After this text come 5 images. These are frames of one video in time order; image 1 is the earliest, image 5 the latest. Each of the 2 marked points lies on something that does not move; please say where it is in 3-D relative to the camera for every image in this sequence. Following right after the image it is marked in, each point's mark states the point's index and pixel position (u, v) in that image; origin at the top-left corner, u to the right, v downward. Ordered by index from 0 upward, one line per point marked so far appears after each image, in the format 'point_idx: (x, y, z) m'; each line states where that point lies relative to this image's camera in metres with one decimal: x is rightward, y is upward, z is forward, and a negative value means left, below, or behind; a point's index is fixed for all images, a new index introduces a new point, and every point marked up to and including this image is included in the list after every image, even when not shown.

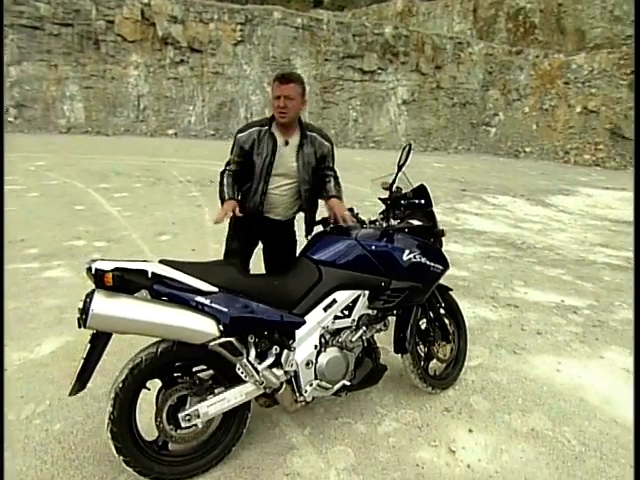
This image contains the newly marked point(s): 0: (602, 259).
0: (+4.9, -0.3, +7.1) m
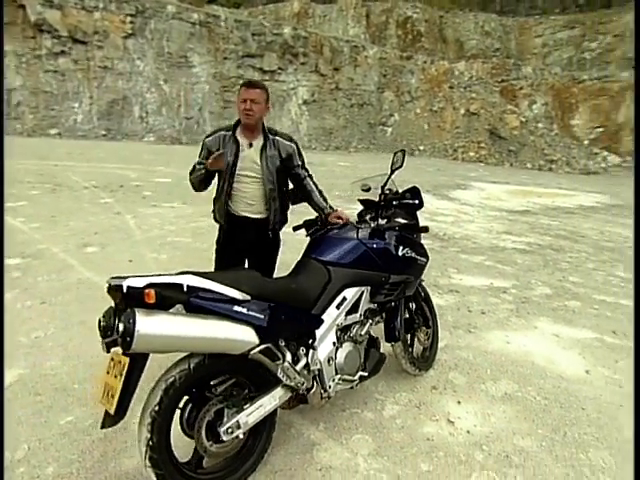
0: (+3.8, -0.1, +8.2) m
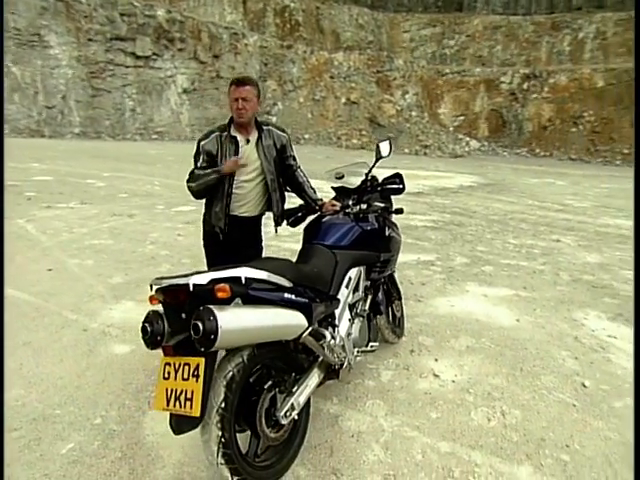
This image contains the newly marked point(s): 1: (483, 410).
0: (+2.2, +0.4, +9.2) m
1: (+1.2, -1.3, +3.1) m
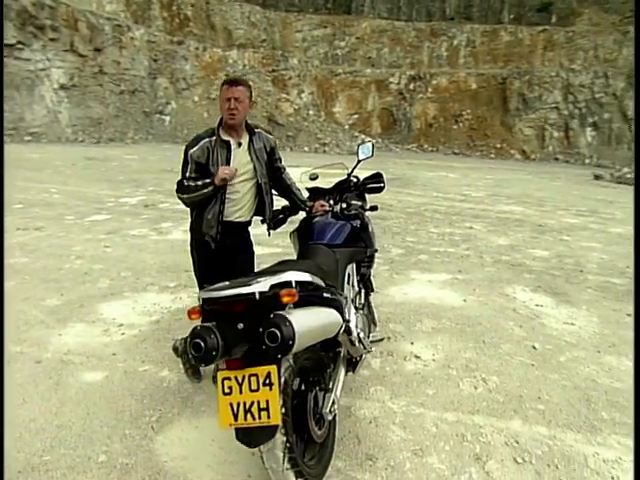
0: (+0.7, +0.5, +9.7) m
1: (+1.3, -1.2, +3.5) m
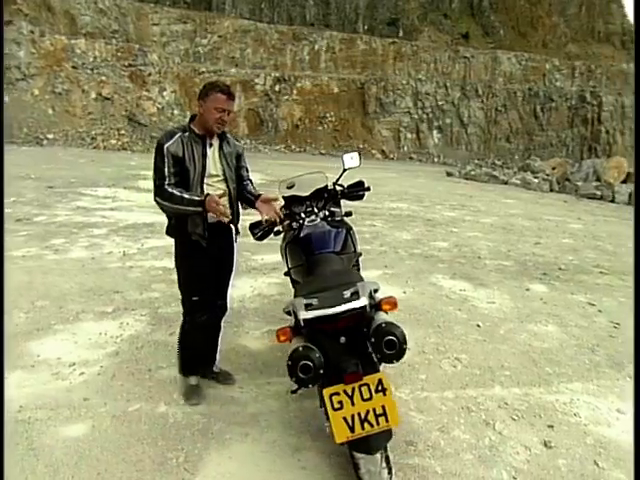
0: (-1.4, +0.4, +9.7) m
1: (+1.2, -1.2, +4.1) m
